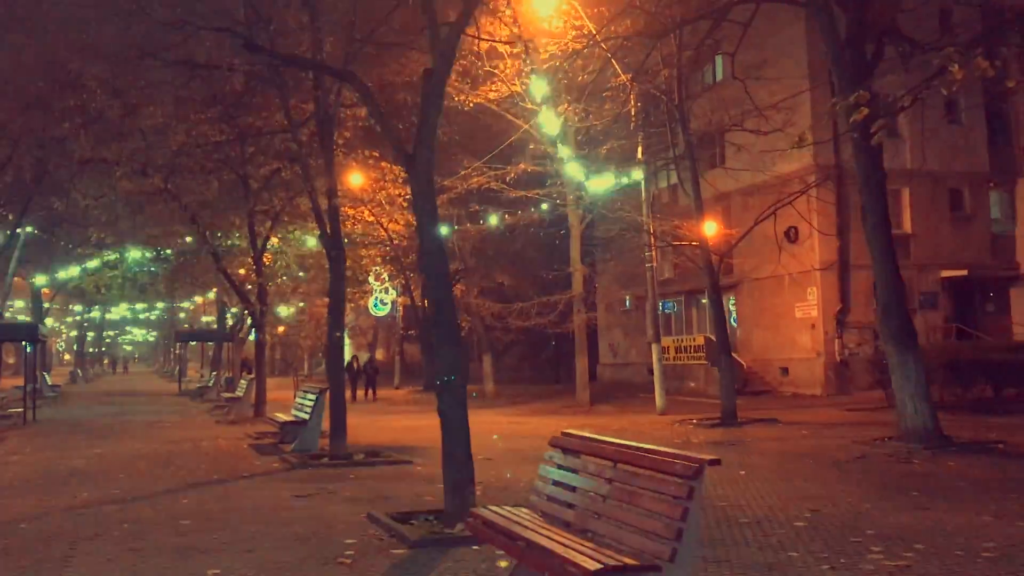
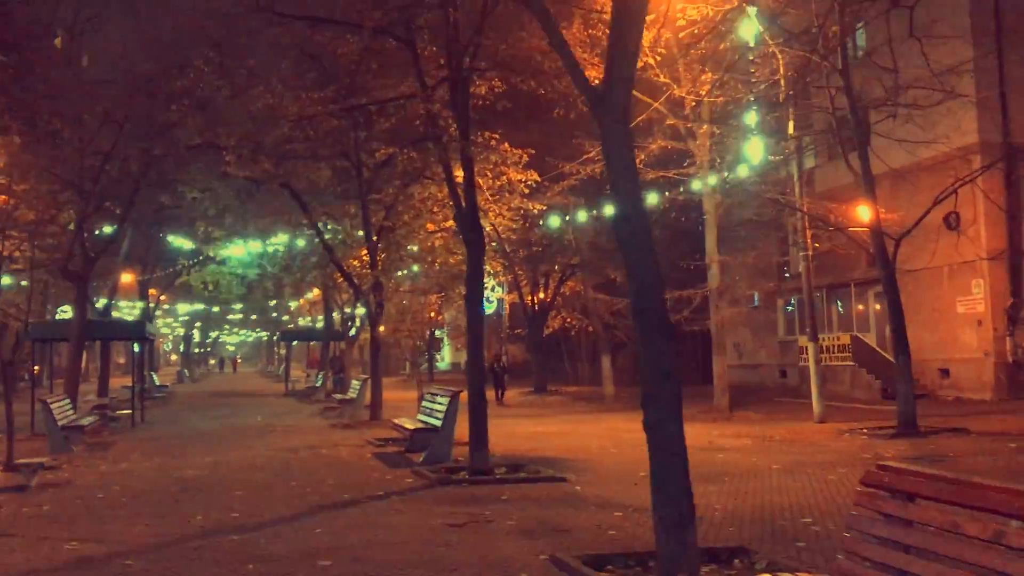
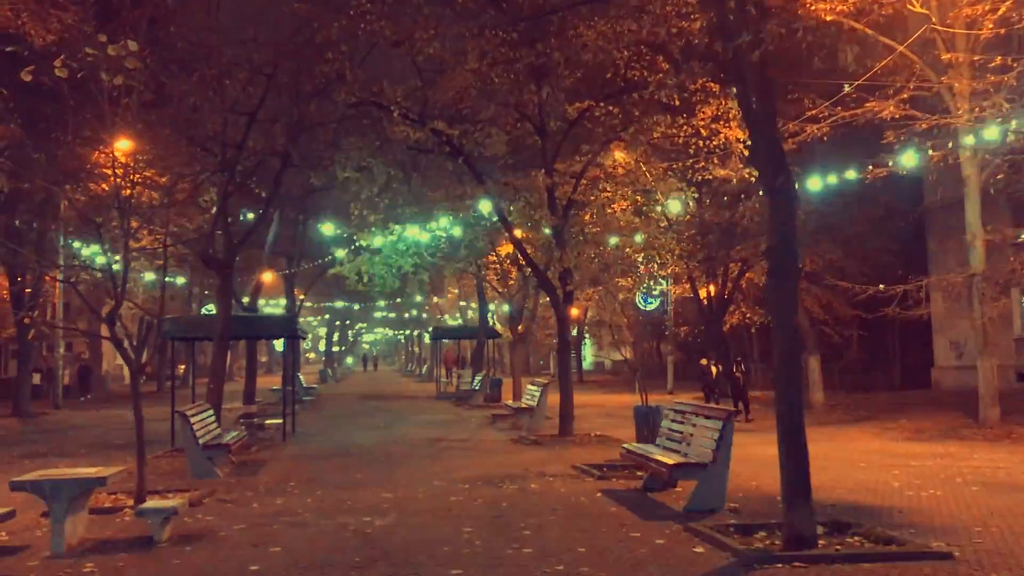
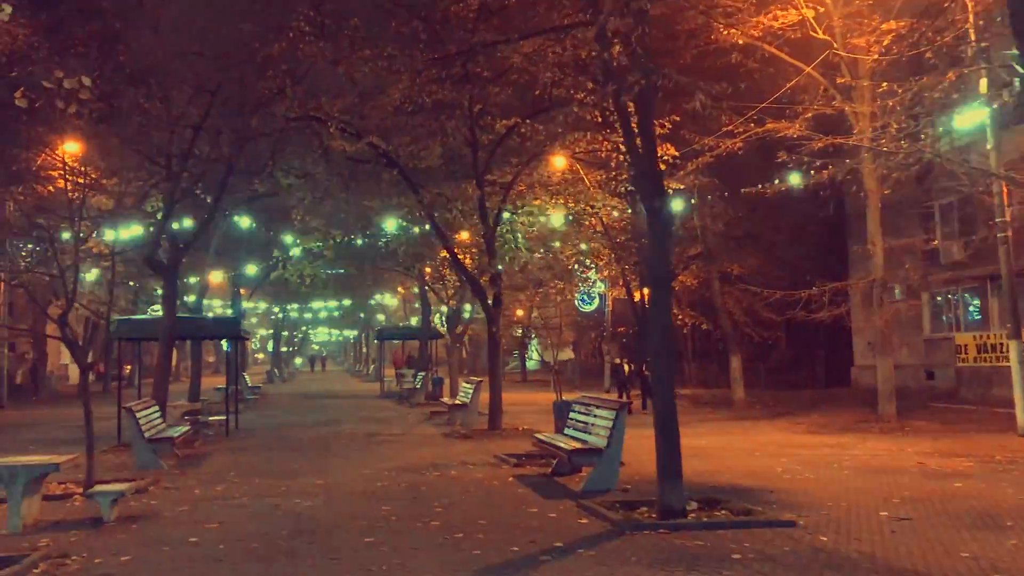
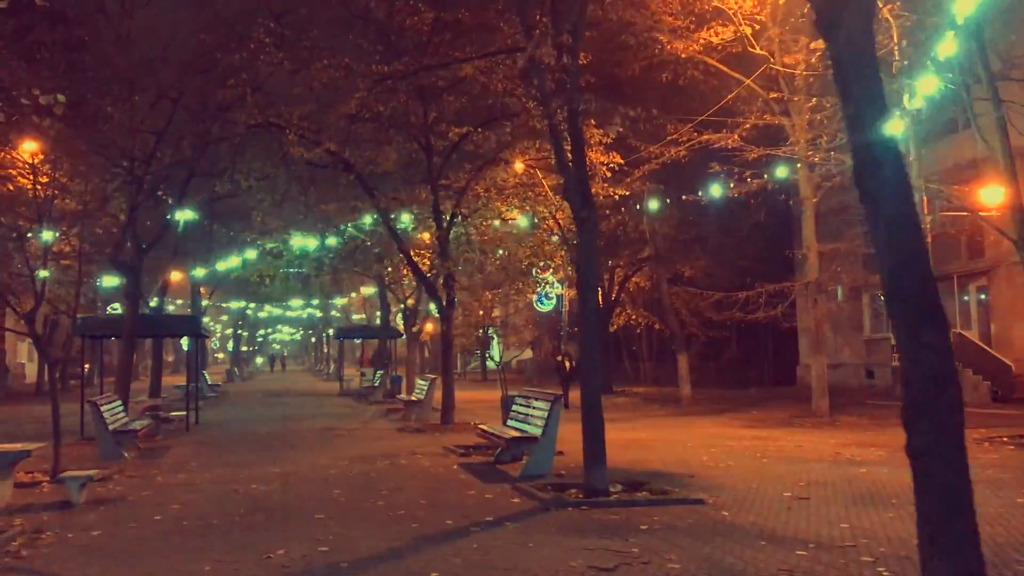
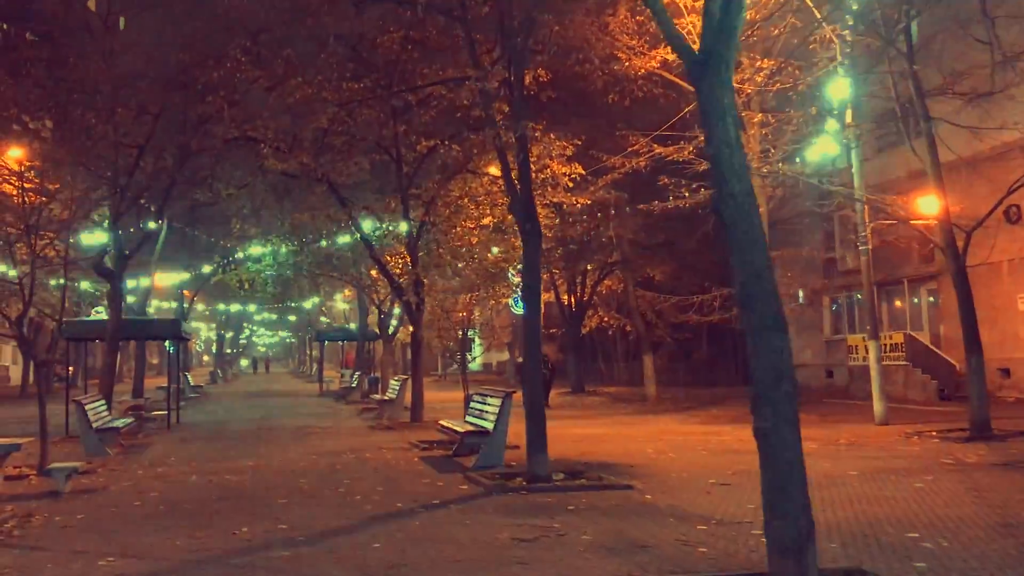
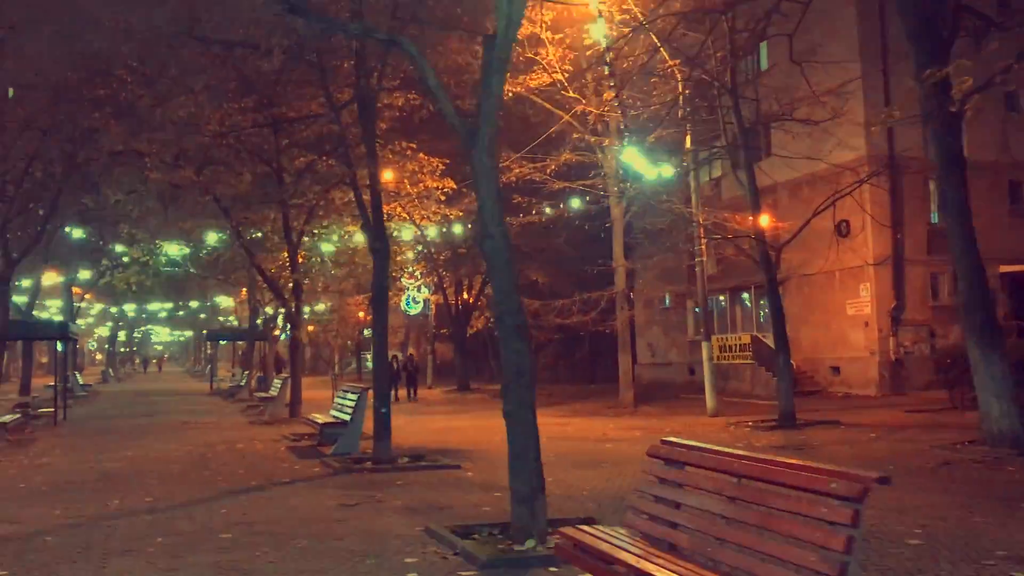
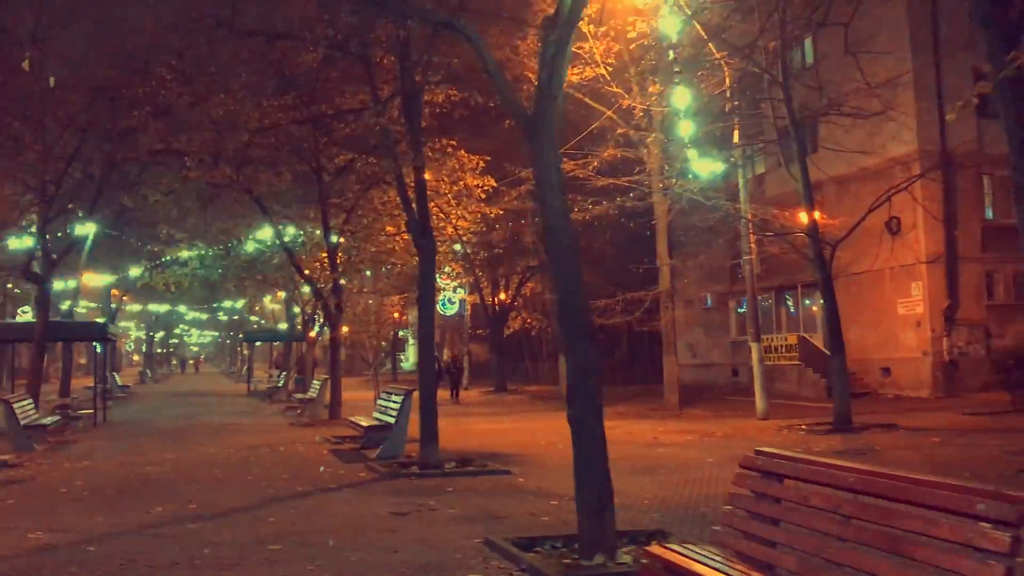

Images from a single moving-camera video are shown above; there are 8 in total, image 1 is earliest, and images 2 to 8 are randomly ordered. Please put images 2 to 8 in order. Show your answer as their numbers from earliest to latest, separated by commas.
7, 8, 2, 6, 5, 4, 3
